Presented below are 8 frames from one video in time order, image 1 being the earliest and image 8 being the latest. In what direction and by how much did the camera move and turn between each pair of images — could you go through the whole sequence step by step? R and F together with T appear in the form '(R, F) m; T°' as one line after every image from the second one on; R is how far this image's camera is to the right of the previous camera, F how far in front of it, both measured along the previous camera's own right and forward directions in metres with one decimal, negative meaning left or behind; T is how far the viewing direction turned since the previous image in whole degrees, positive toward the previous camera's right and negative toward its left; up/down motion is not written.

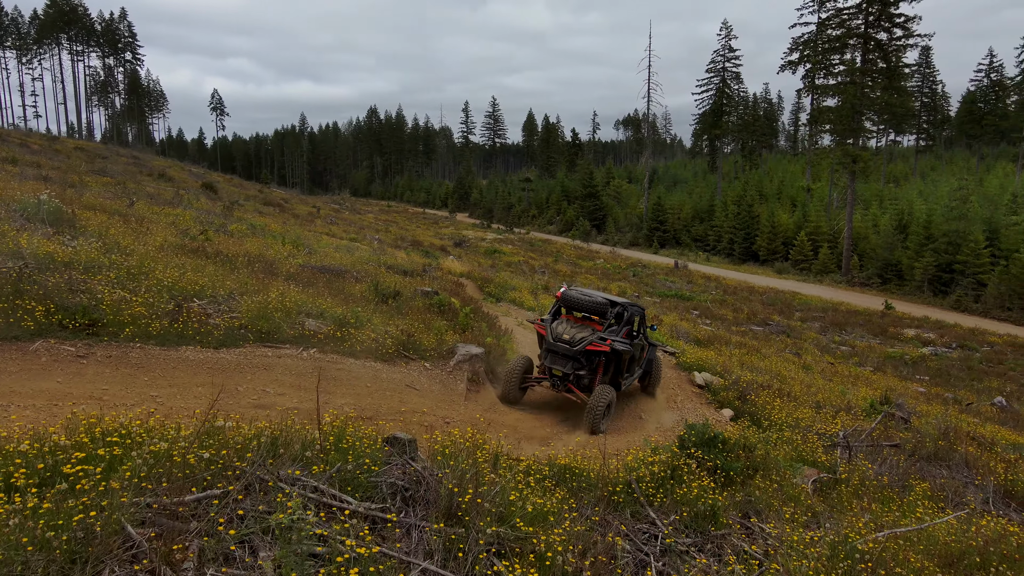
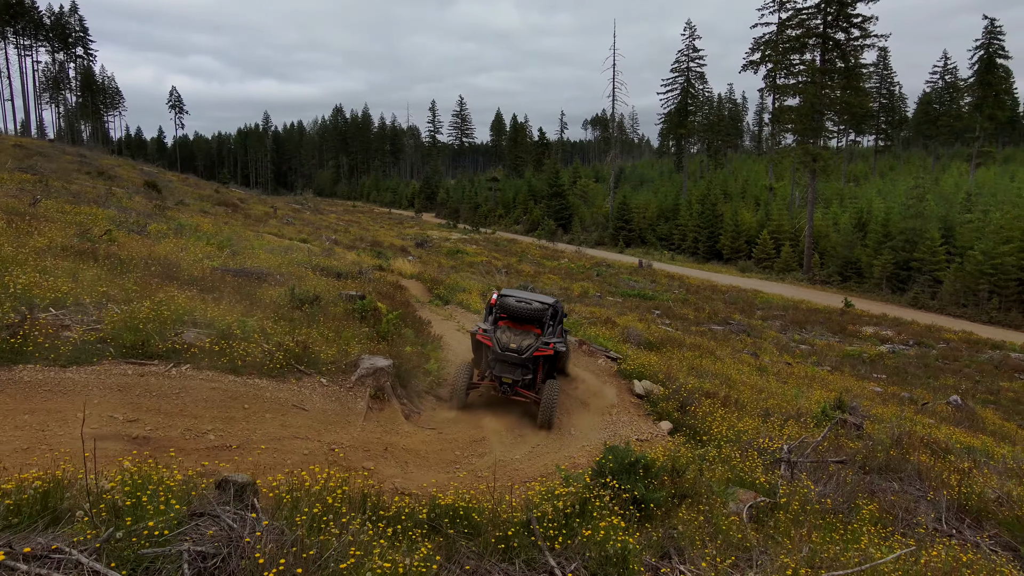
(+0.6, +0.7) m; +3°
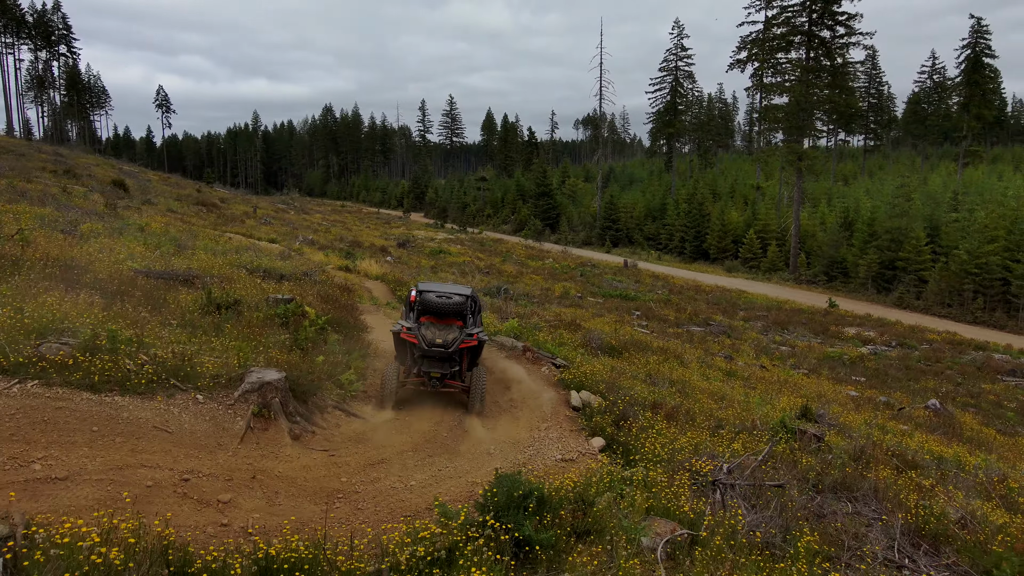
(+0.8, +0.6) m; +1°
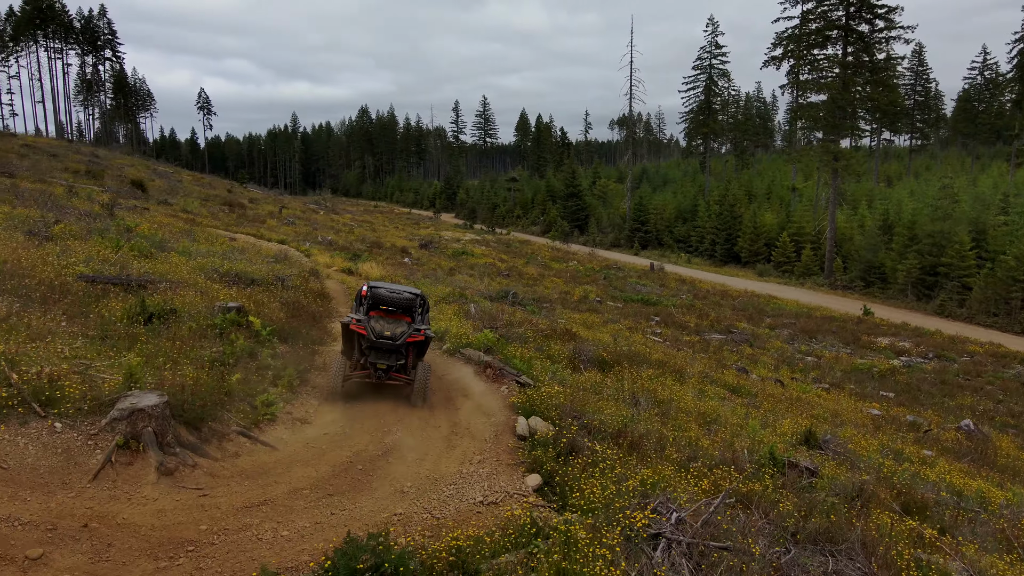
(+0.9, +0.8) m; -3°
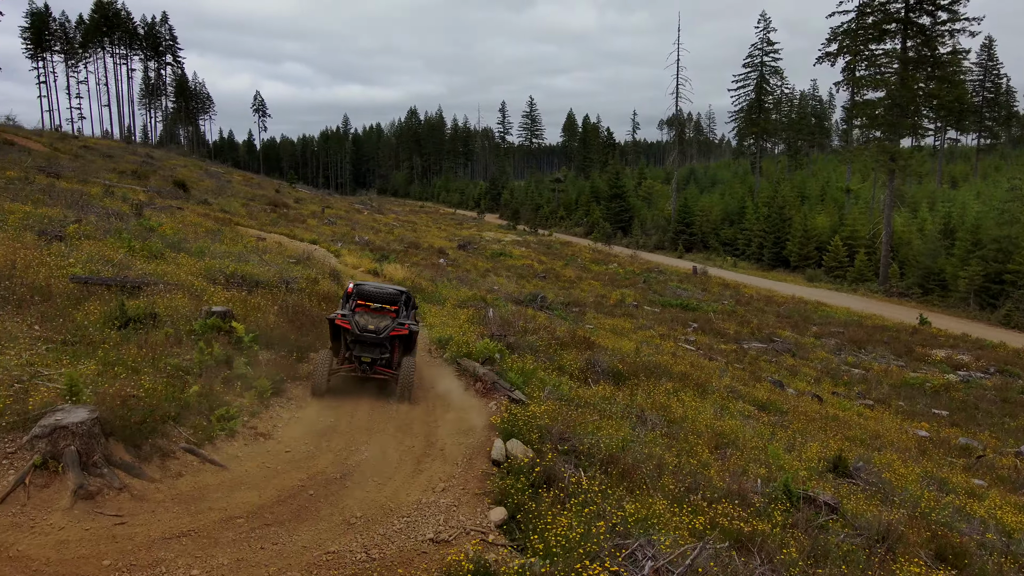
(+0.6, +0.6) m; -4°
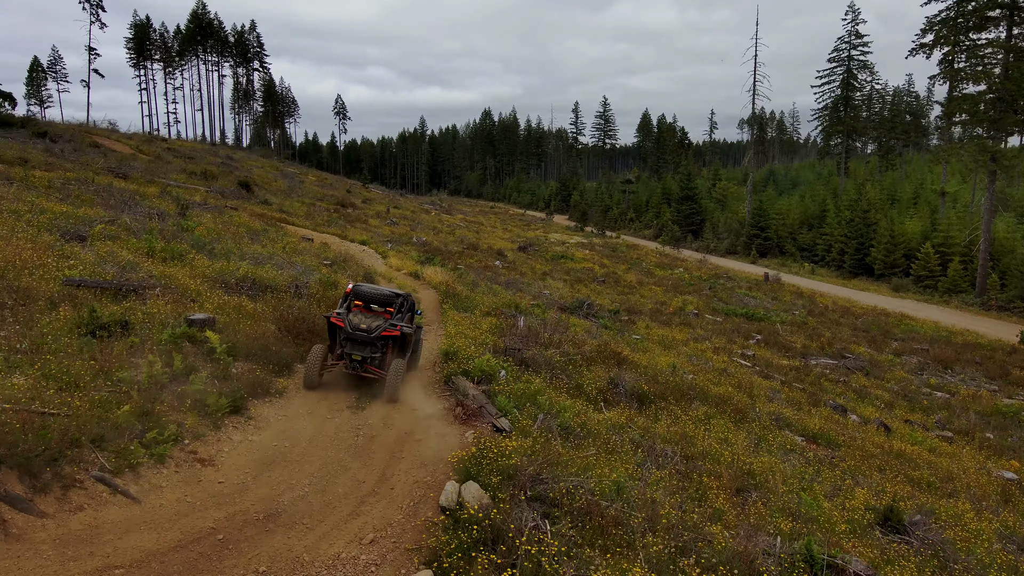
(+0.9, +0.9) m; -6°
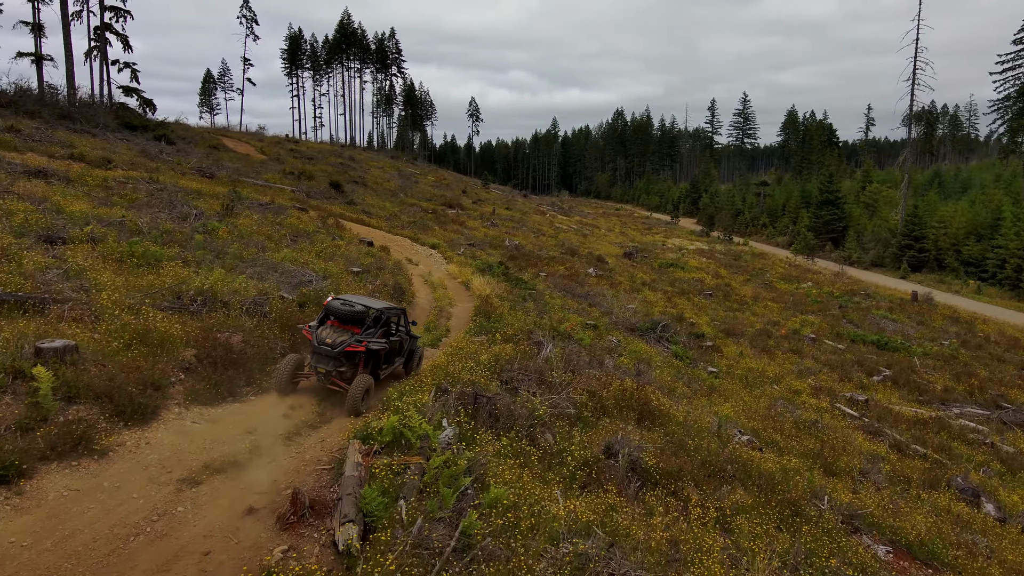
(+1.9, +2.4) m; -12°
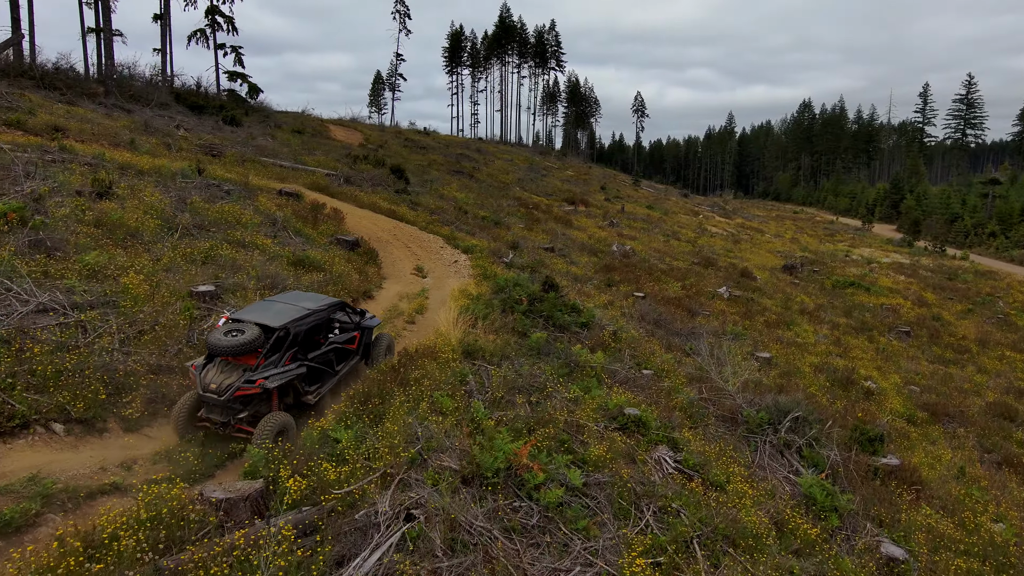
(+2.5, +7.8) m; -15°
